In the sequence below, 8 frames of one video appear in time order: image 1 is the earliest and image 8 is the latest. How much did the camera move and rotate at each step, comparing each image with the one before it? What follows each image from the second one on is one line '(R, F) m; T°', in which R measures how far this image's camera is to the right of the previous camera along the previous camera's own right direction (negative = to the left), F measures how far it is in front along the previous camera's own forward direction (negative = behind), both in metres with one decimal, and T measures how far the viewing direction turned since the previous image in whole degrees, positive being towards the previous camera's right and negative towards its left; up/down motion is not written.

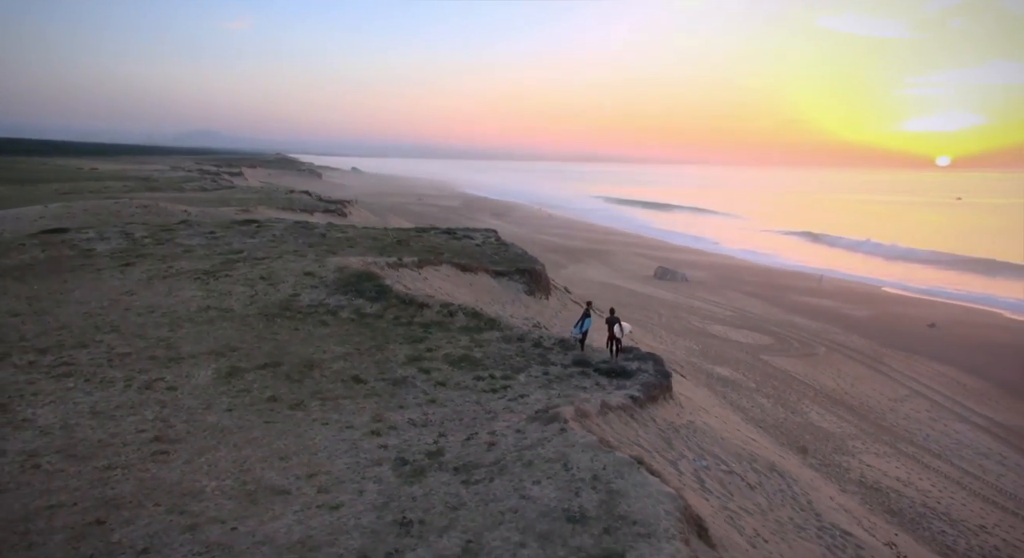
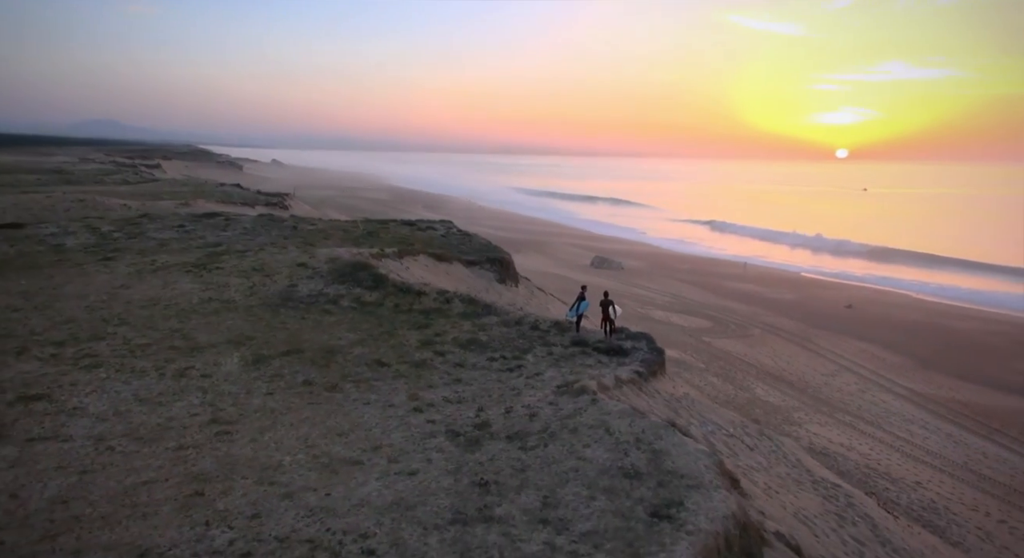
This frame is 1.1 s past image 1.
(-1.1, -0.4) m; +5°
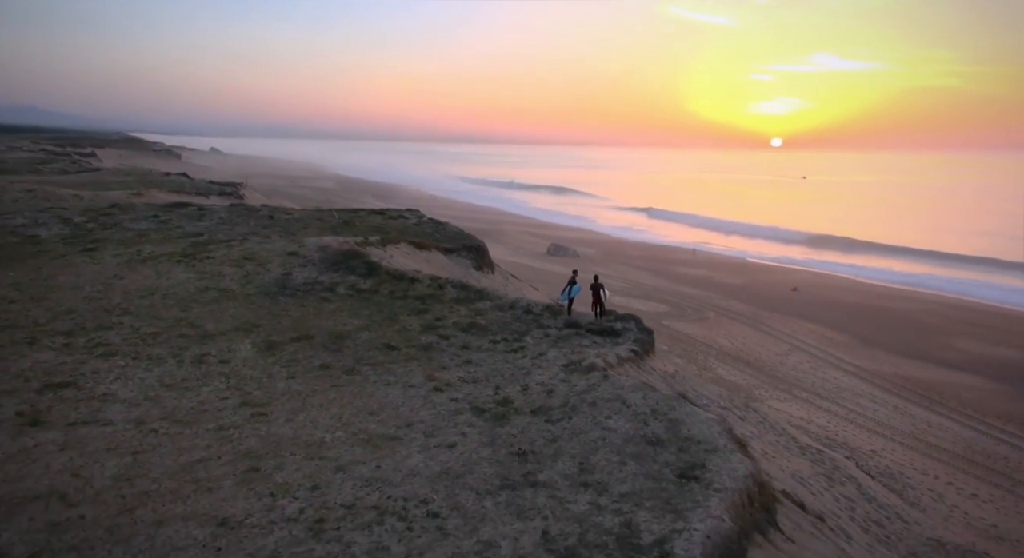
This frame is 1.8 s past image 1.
(-0.7, -0.3) m; +4°
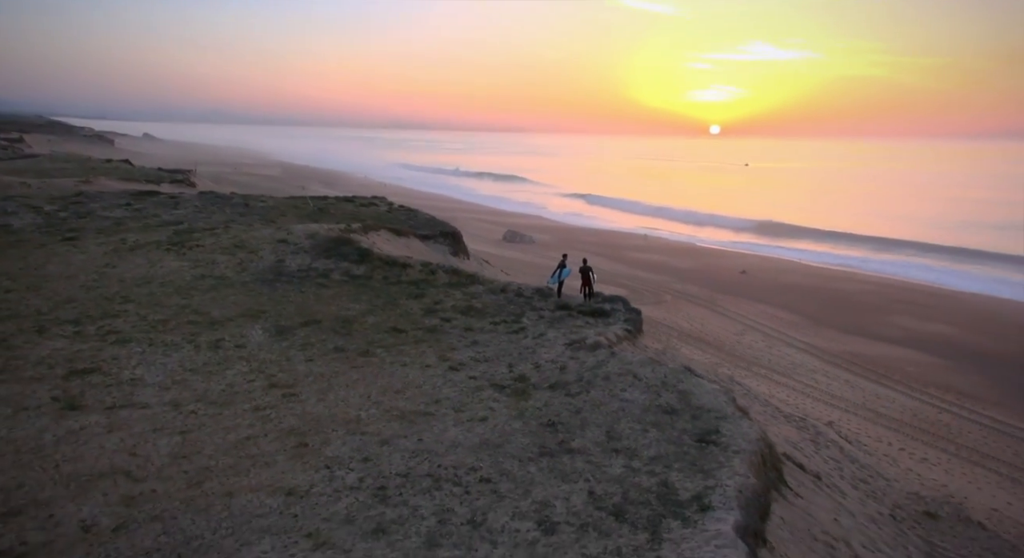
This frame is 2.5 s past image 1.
(-0.7, -0.3) m; +4°
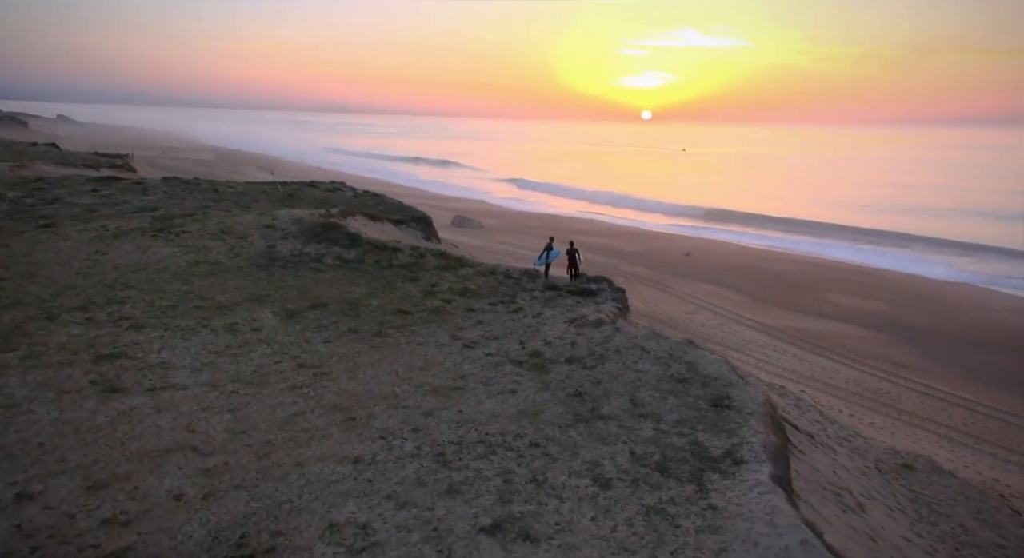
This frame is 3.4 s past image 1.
(-0.7, -0.3) m; +4°
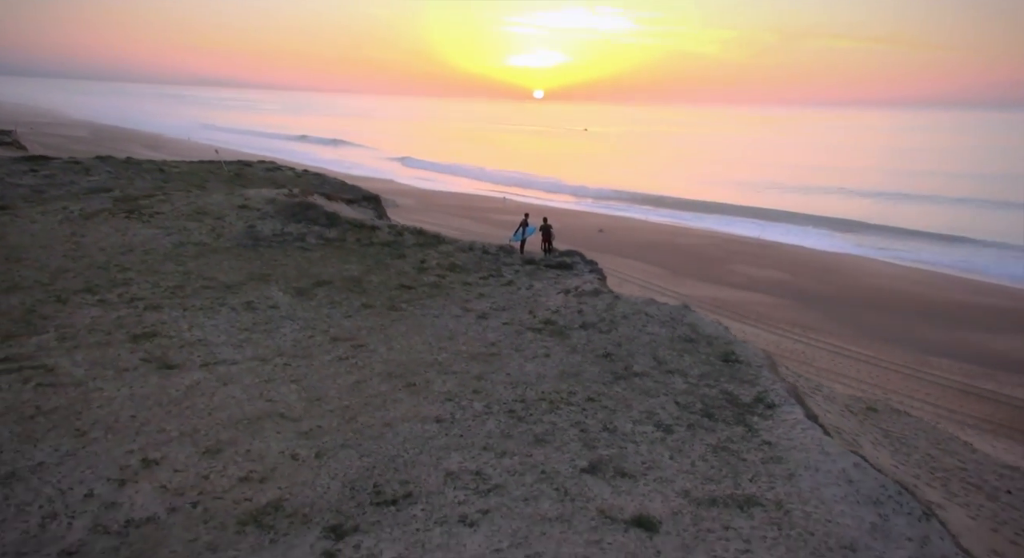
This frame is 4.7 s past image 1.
(-1.1, -0.3) m; +7°
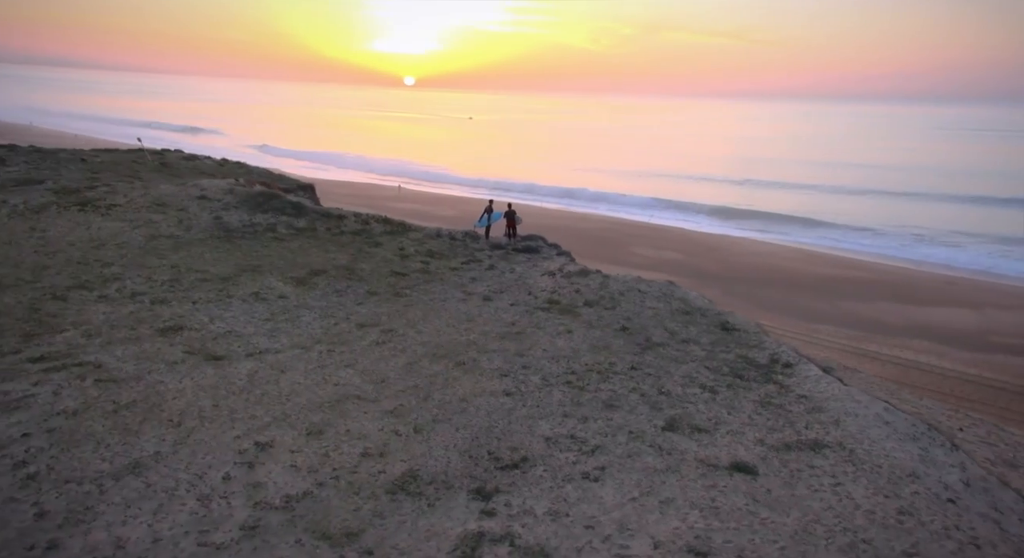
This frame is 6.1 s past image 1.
(-1.2, -0.2) m; +8°
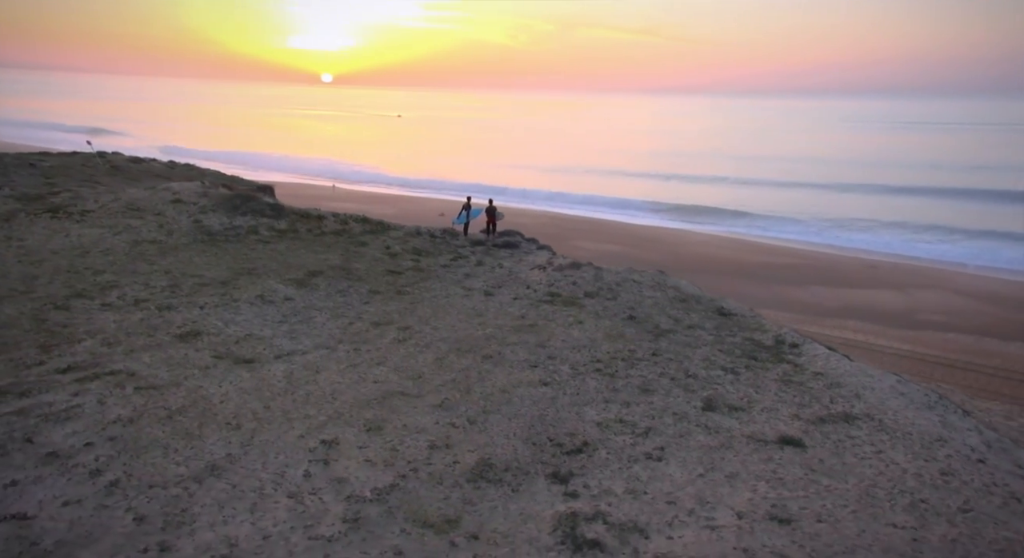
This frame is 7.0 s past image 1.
(-0.7, -0.1) m; +4°
